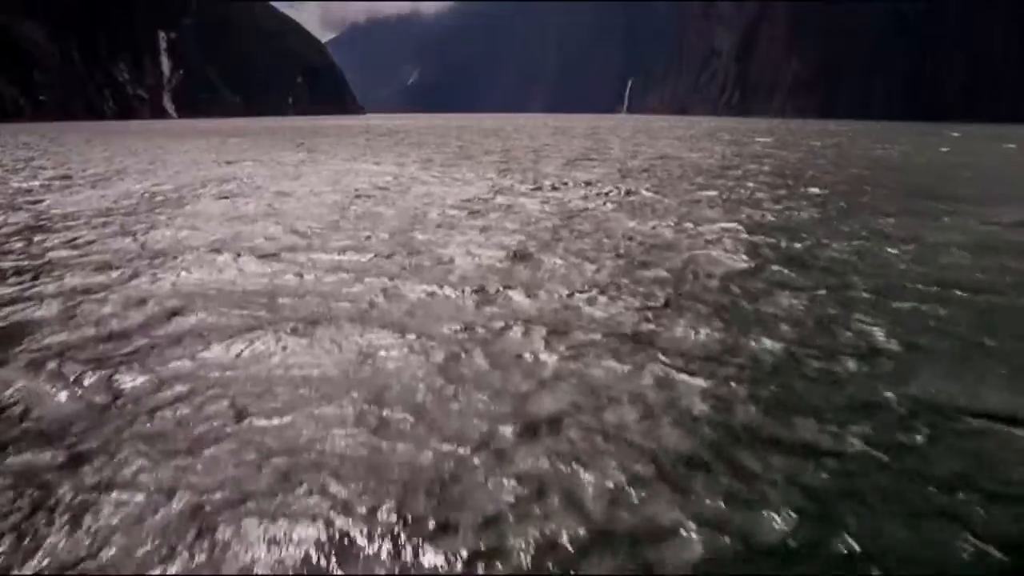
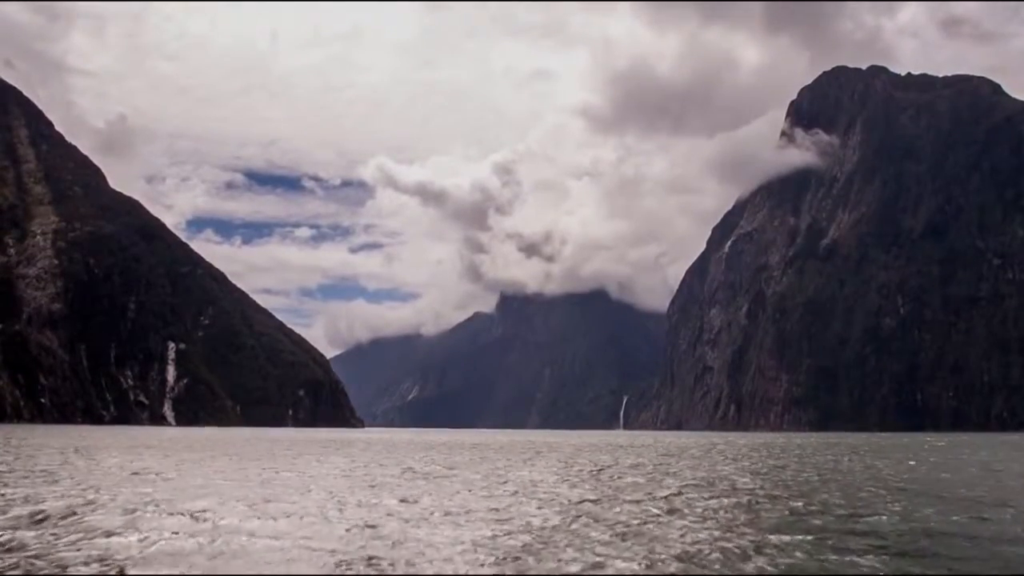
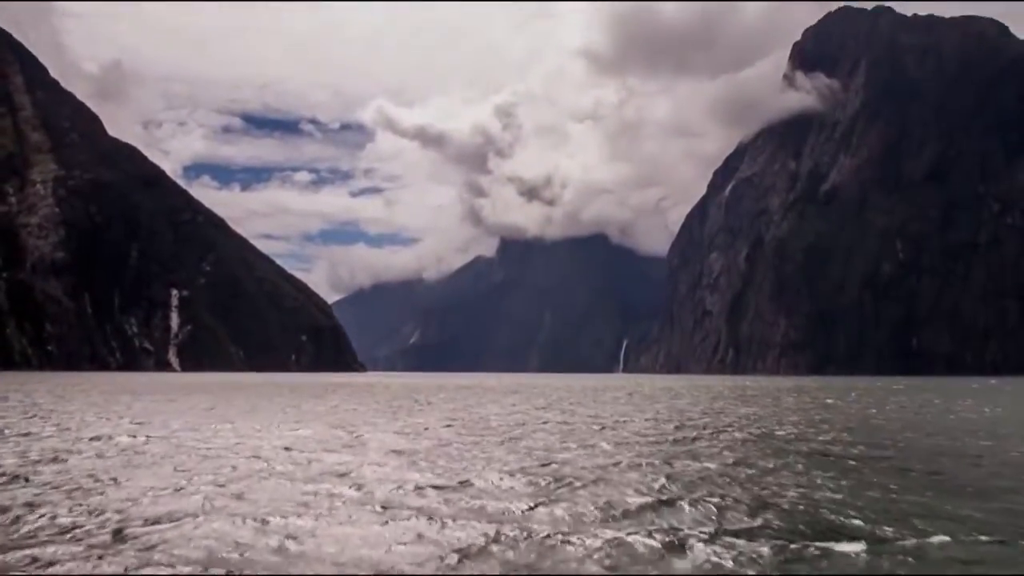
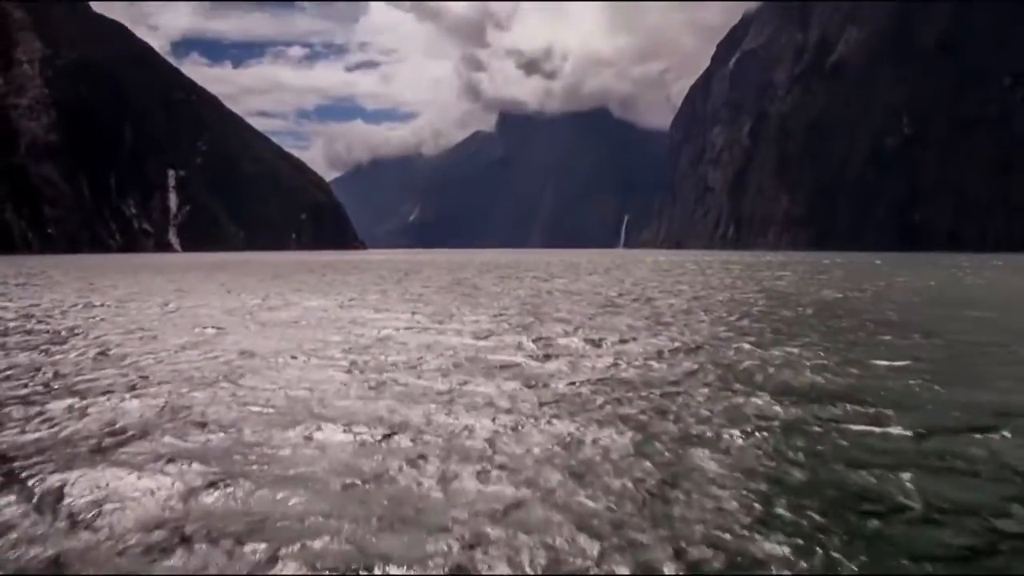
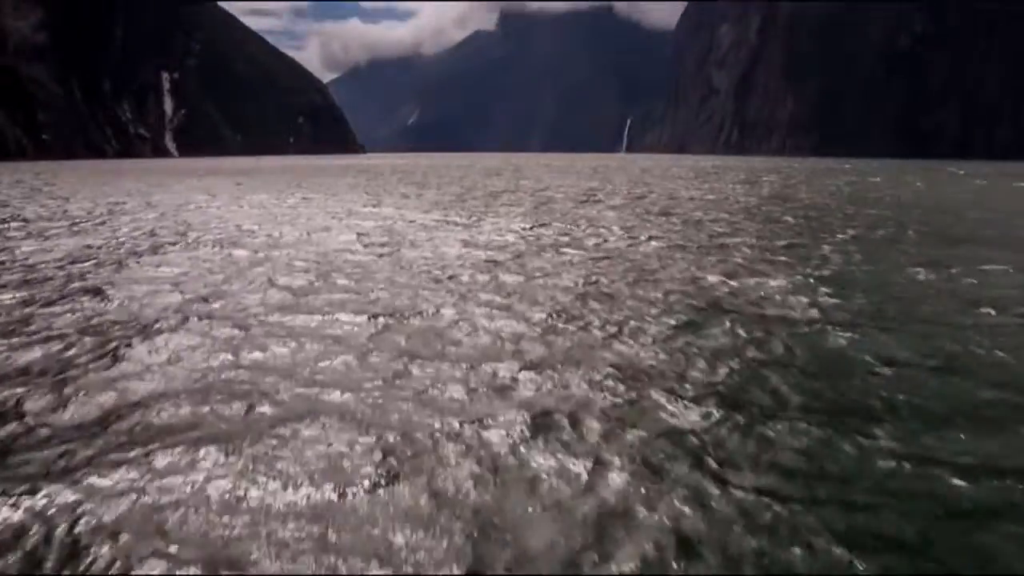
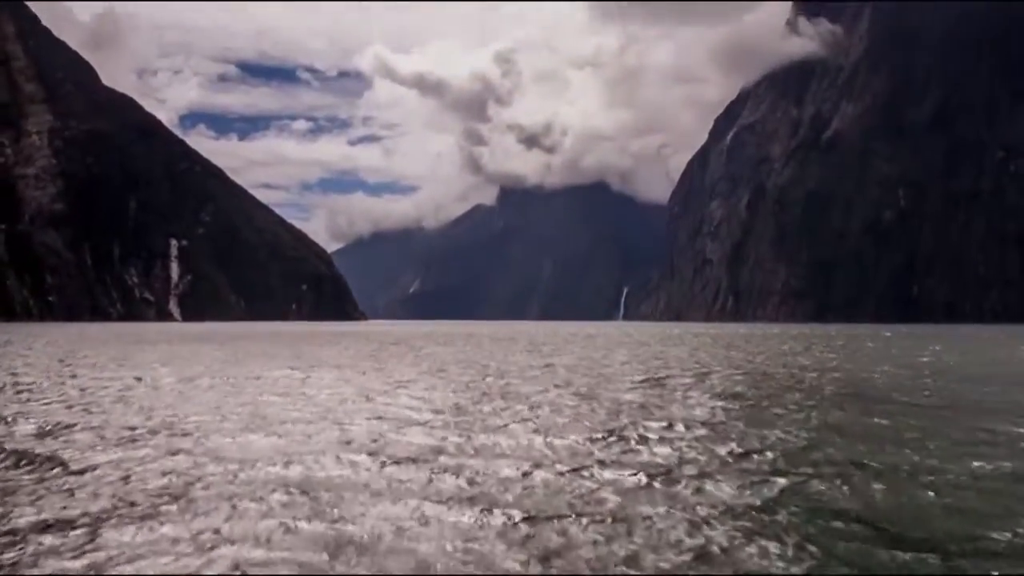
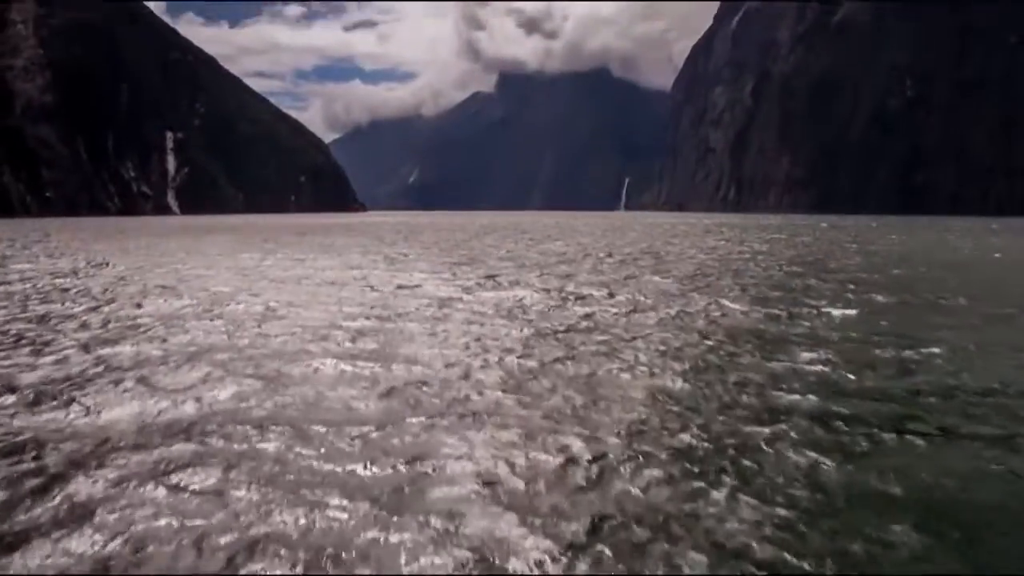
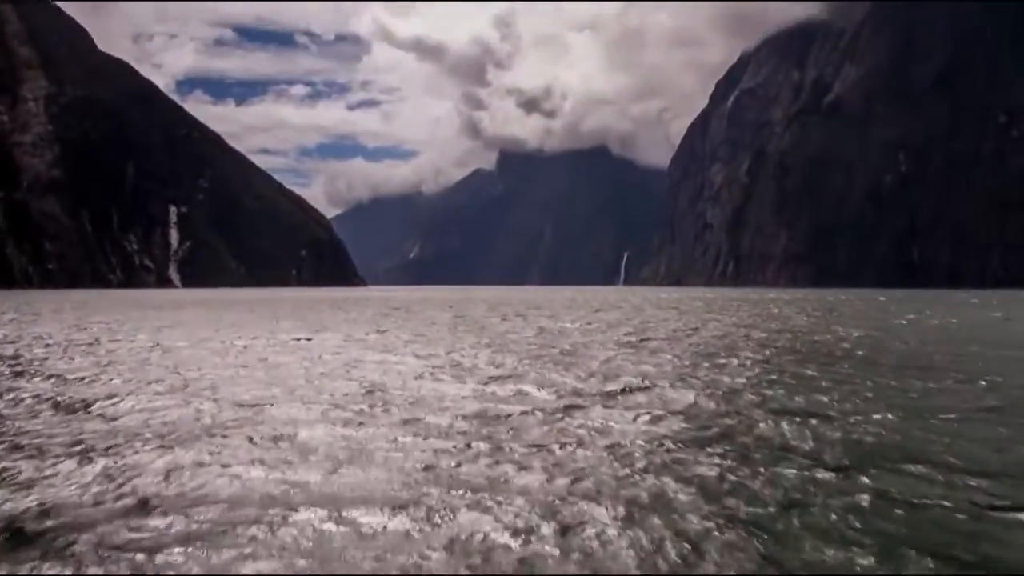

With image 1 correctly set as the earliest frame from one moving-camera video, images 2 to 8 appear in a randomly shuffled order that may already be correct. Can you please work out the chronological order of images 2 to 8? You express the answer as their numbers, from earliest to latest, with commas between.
5, 7, 4, 8, 6, 3, 2
